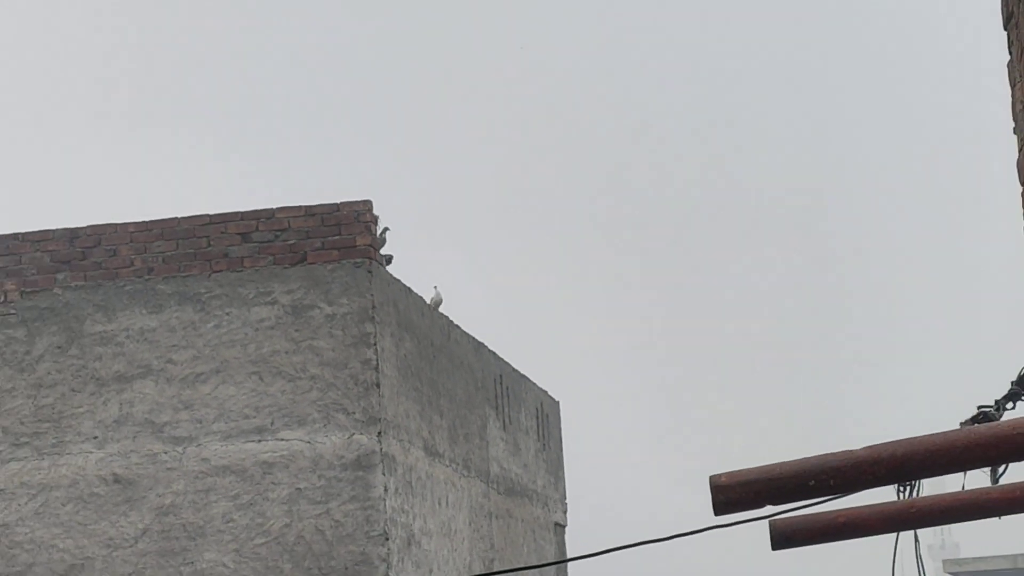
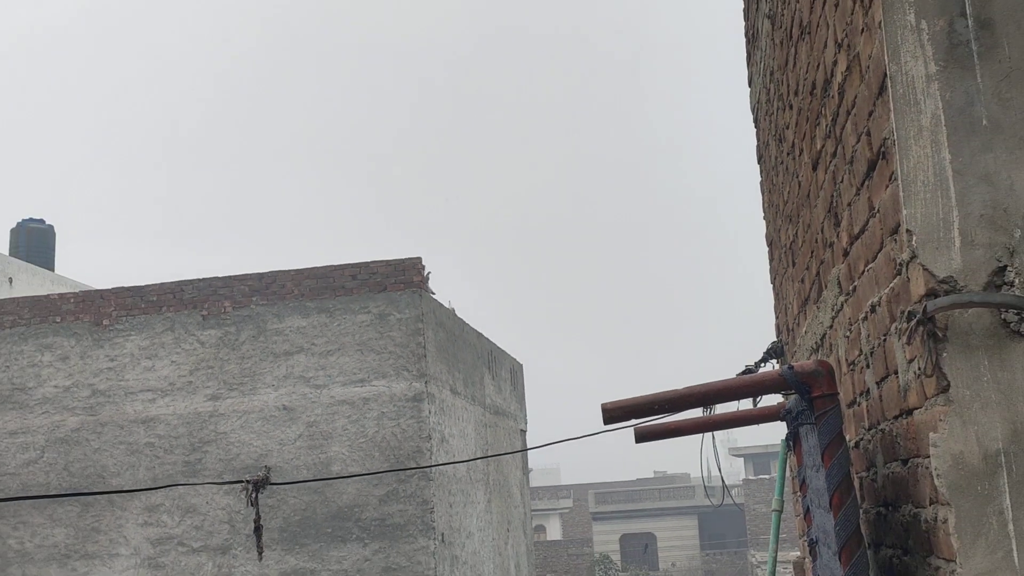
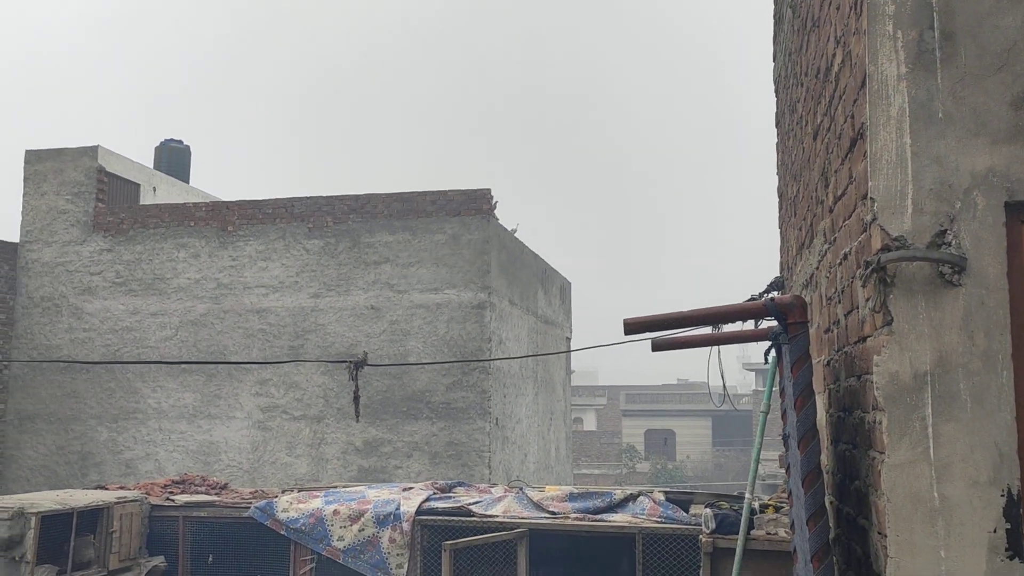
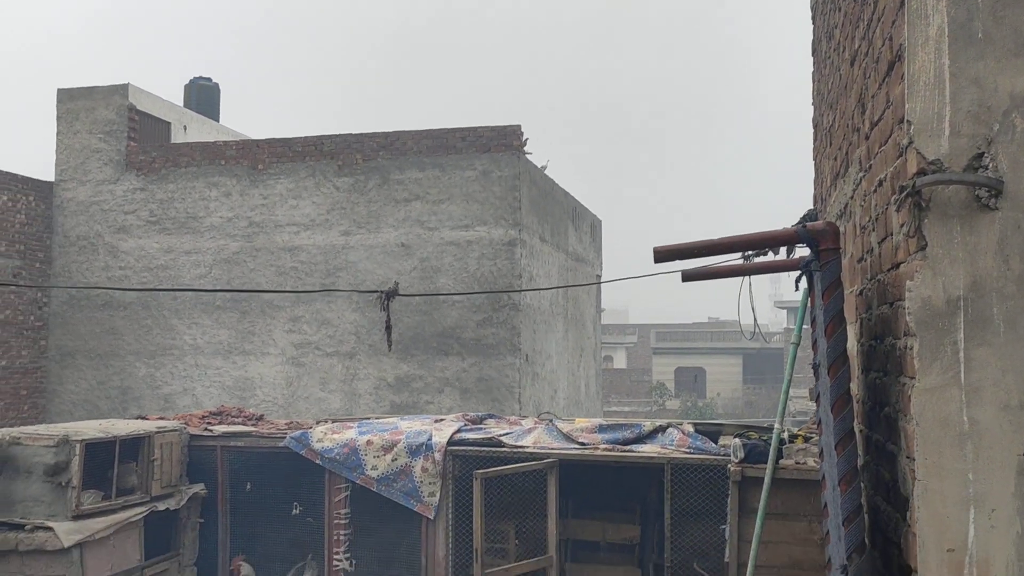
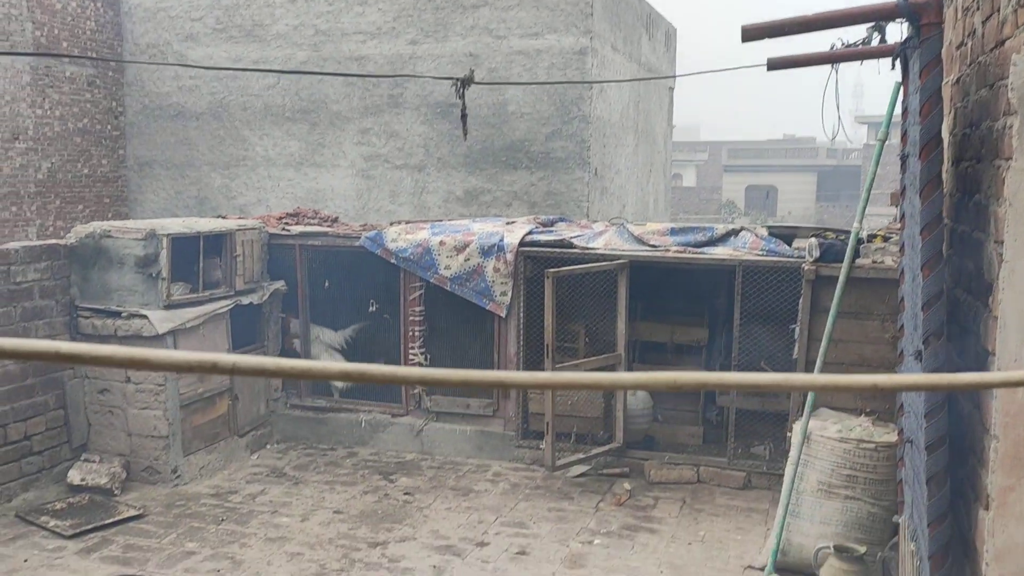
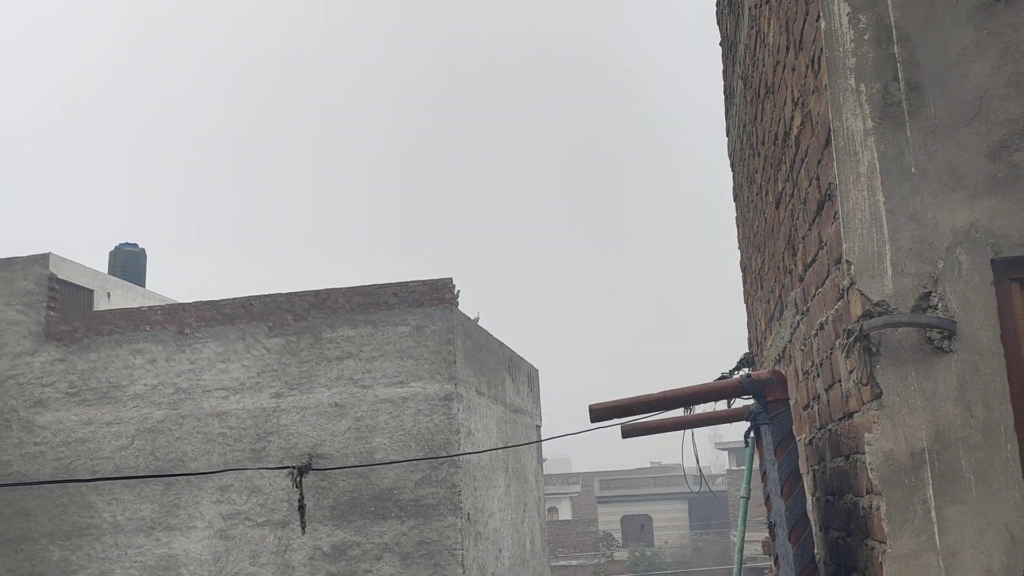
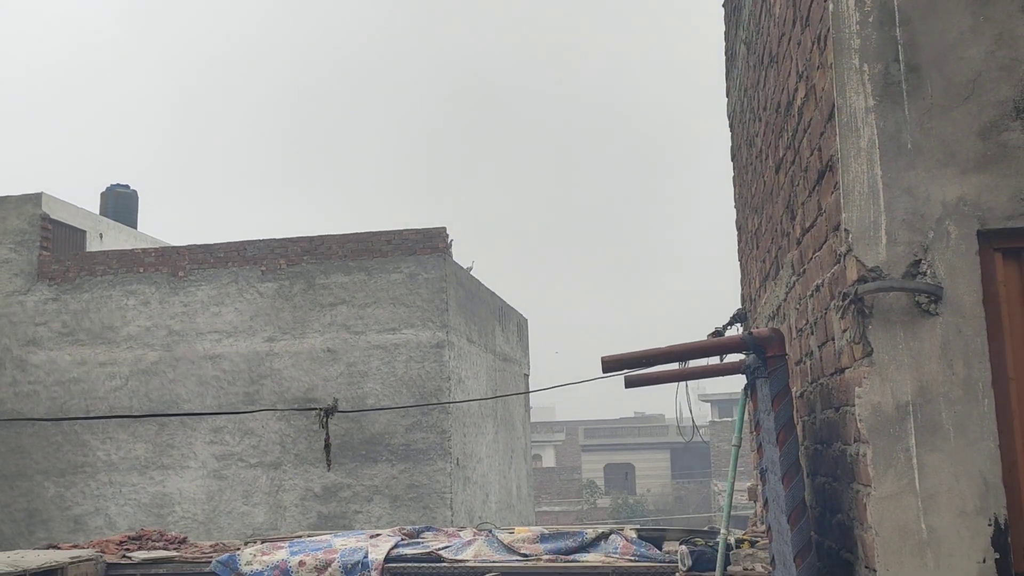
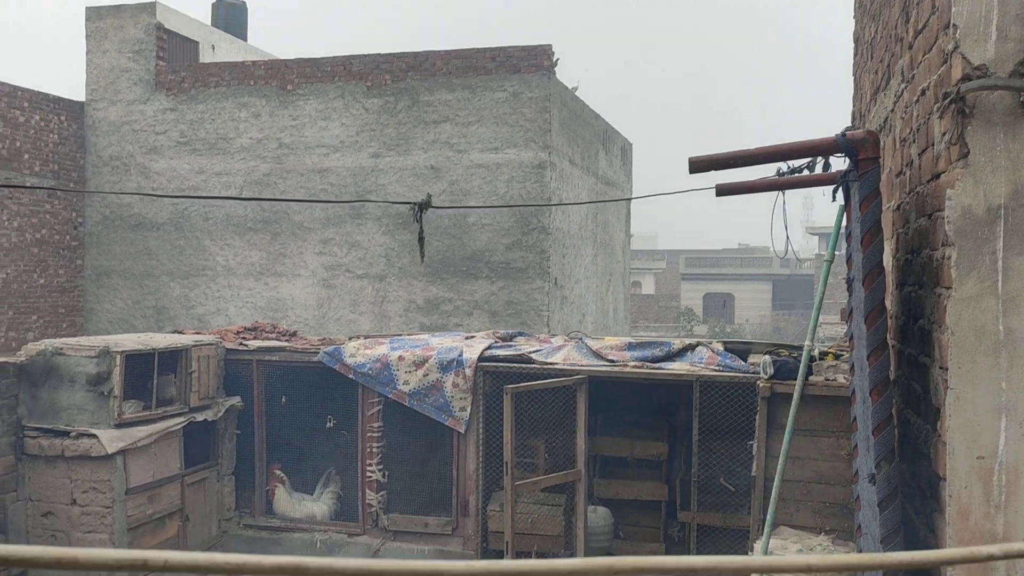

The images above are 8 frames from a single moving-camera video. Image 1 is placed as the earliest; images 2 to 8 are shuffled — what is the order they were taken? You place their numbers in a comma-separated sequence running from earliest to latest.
2, 6, 7, 3, 4, 8, 5
